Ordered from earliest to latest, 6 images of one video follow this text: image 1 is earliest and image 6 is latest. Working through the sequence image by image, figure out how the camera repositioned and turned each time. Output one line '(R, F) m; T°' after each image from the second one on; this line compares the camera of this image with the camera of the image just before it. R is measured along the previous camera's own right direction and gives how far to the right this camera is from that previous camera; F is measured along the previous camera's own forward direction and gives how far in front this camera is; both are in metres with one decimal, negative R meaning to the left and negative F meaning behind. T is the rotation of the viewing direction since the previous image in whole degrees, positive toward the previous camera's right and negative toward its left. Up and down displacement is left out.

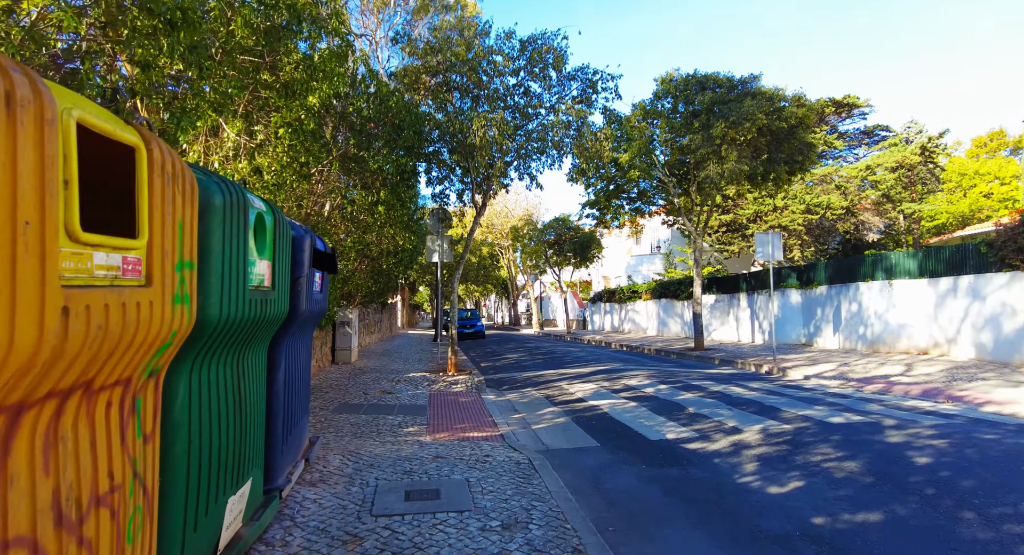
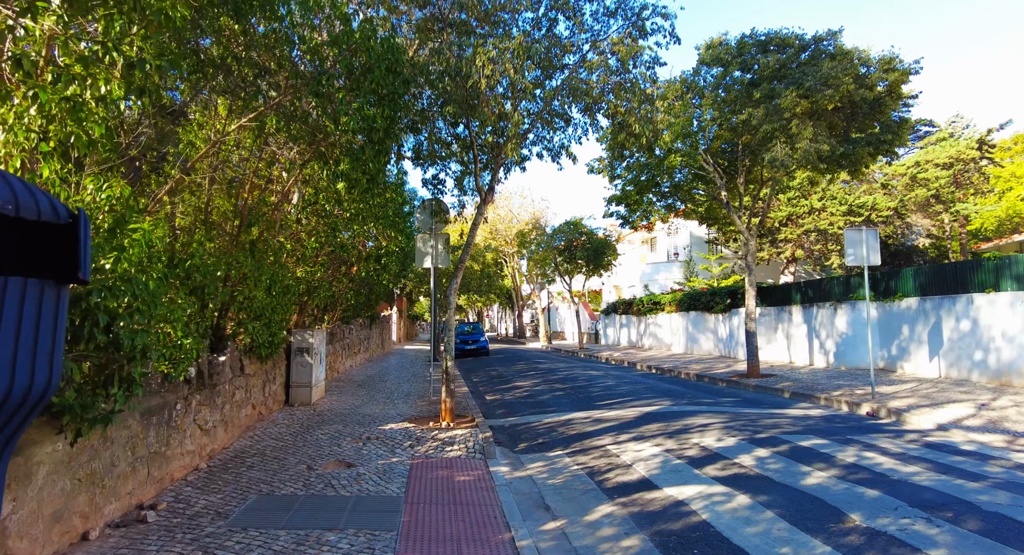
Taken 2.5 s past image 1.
(-0.2, +3.3) m; 0°
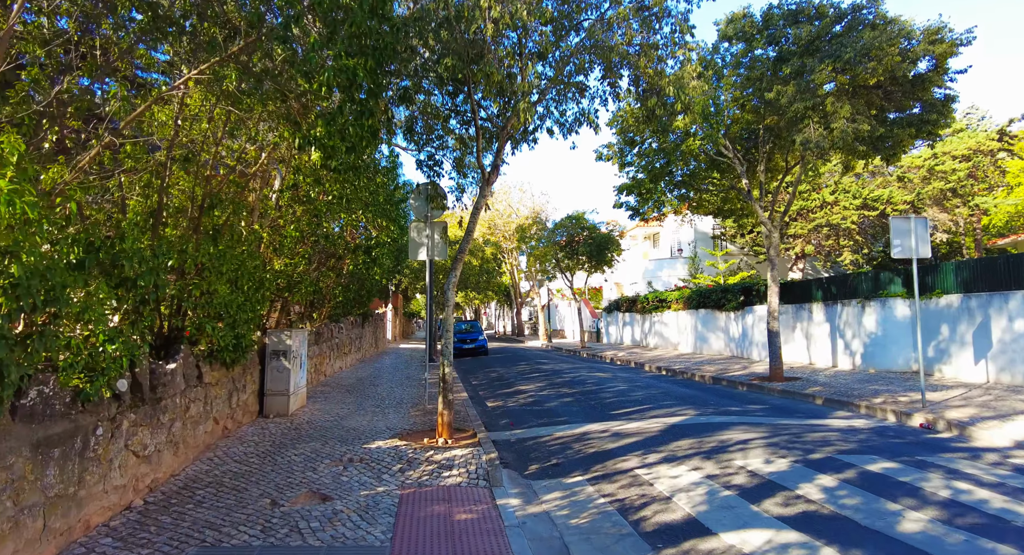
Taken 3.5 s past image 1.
(-0.1, +1.2) m; 0°
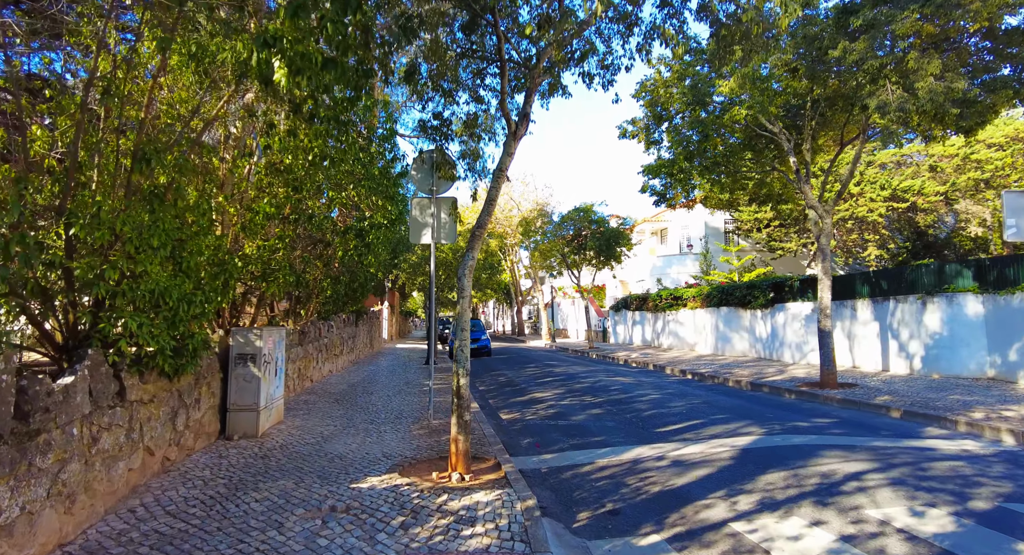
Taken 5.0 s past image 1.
(-0.4, +1.8) m; 0°
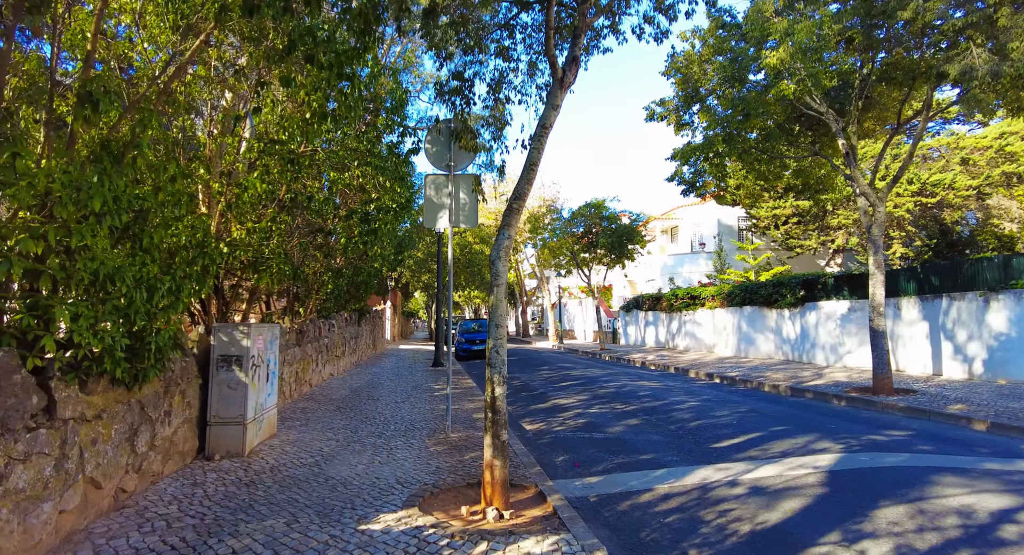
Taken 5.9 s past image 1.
(-0.4, +1.2) m; 0°
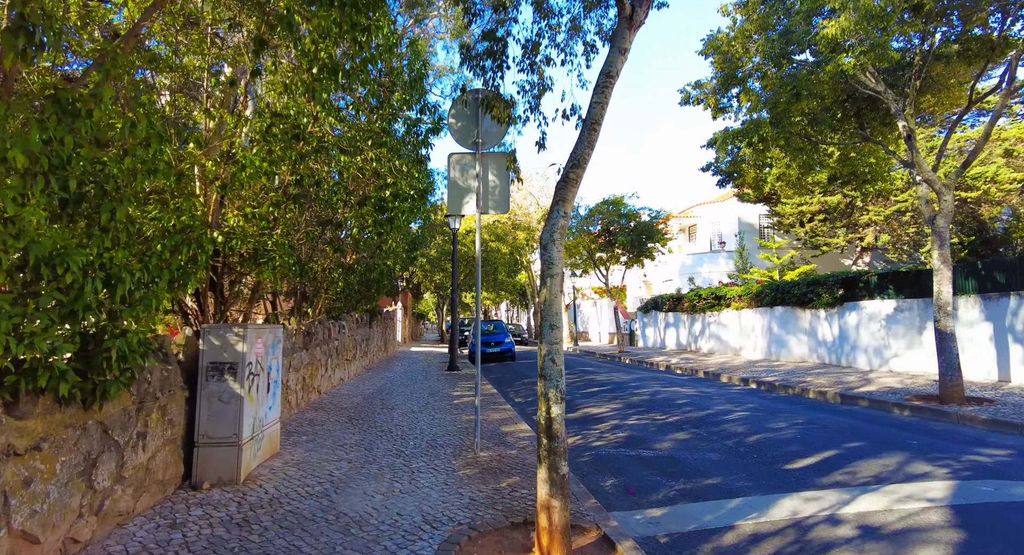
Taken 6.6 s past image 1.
(-0.3, +1.0) m; -1°
